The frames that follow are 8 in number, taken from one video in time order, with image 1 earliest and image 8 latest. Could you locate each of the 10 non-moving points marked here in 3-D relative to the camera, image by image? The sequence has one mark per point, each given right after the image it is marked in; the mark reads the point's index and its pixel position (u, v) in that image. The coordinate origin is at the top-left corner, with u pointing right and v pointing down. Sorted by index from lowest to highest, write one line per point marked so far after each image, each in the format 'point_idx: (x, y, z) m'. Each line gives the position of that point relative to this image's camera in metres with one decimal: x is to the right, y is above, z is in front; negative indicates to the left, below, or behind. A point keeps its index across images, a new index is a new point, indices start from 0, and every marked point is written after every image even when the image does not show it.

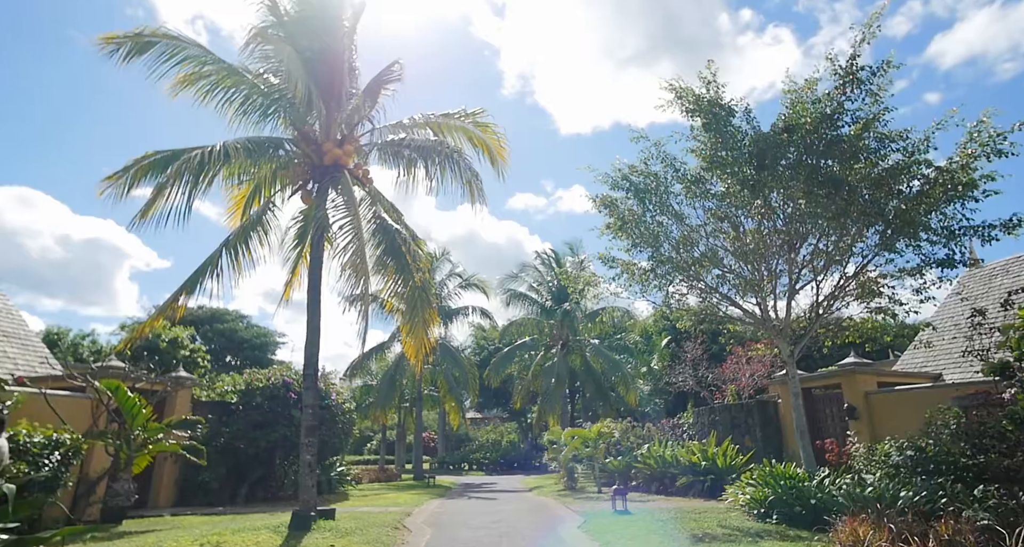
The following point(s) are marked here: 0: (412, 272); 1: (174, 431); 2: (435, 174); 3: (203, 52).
0: (-1.5, 0.0, +10.7) m
1: (-5.3, -2.4, +11.0) m
2: (-1.3, +1.5, +11.2) m
3: (-4.3, +3.0, +9.8) m
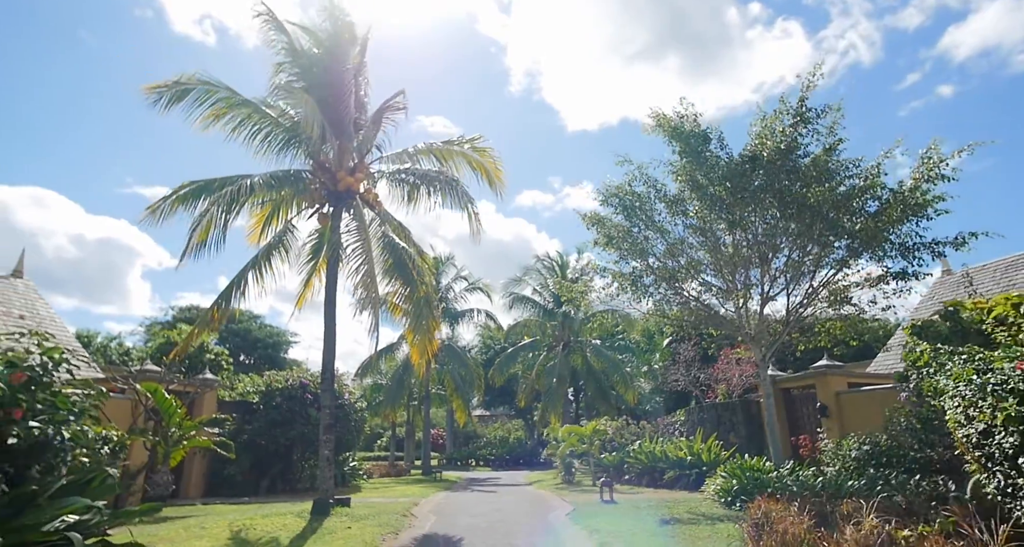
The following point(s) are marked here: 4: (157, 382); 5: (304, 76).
0: (-1.6, -0.2, +12.0) m
1: (-5.4, -2.7, +12.3) m
2: (-1.4, +1.3, +12.4) m
3: (-4.5, +2.8, +11.1) m
4: (-6.3, -1.9, +12.7) m
5: (-3.6, +3.3, +11.8) m
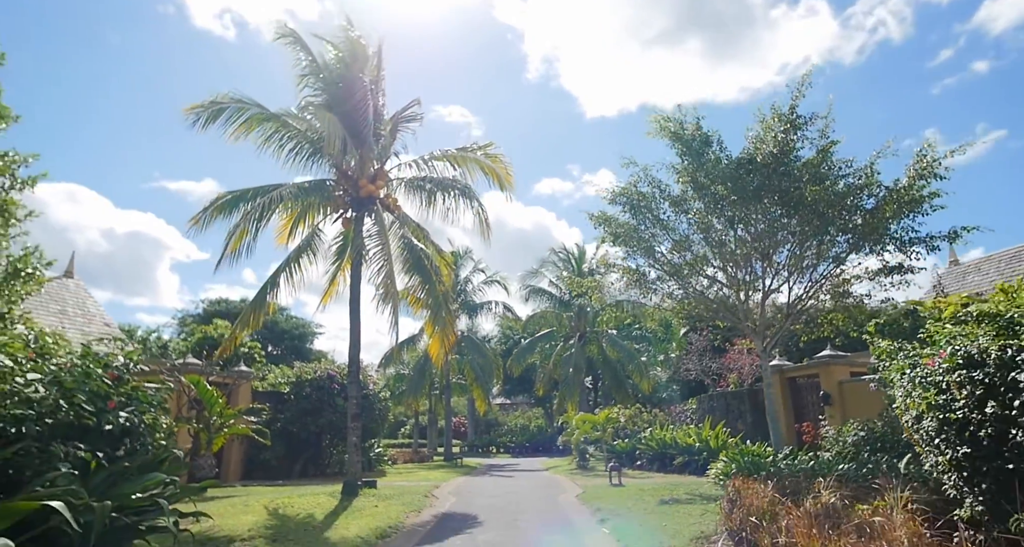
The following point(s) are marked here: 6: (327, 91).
0: (-1.4, -0.2, +12.9) m
1: (-5.1, -2.7, +13.4) m
2: (-1.2, +1.3, +13.3) m
3: (-4.3, +2.8, +12.0) m
4: (-6.1, -2.0, +13.8) m
5: (-3.4, +3.3, +12.8) m
6: (-3.4, +3.3, +12.7) m
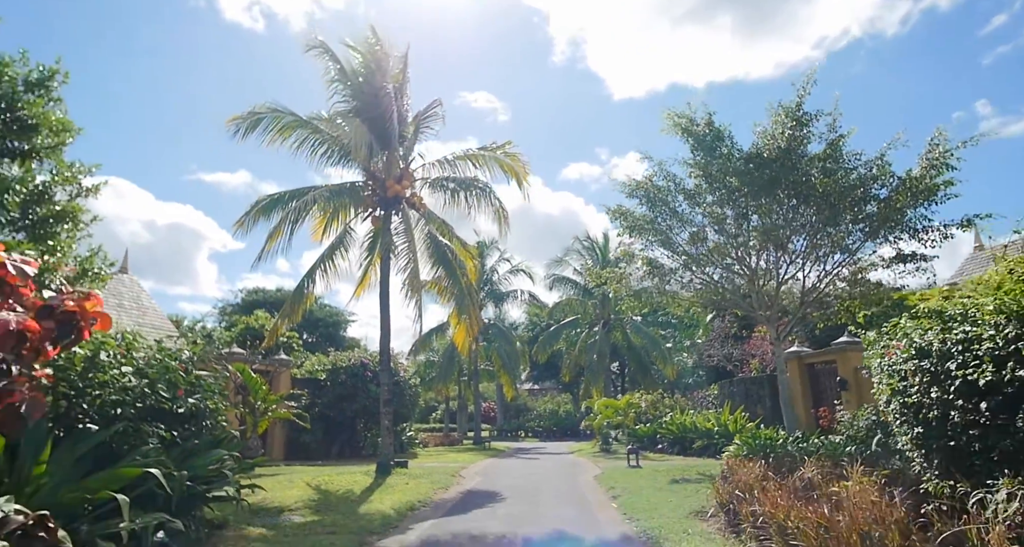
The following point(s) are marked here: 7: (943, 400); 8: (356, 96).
0: (-1.0, -0.1, +13.7) m
1: (-4.7, -2.6, +14.4) m
2: (-0.8, +1.4, +14.1) m
3: (-4.0, +2.8, +12.9) m
4: (-5.6, -1.9, +14.8) m
5: (-3.1, +3.4, +13.6) m
6: (-3.0, +3.4, +13.6) m
7: (+2.9, -0.9, +4.8) m
8: (-3.0, +3.4, +13.5) m
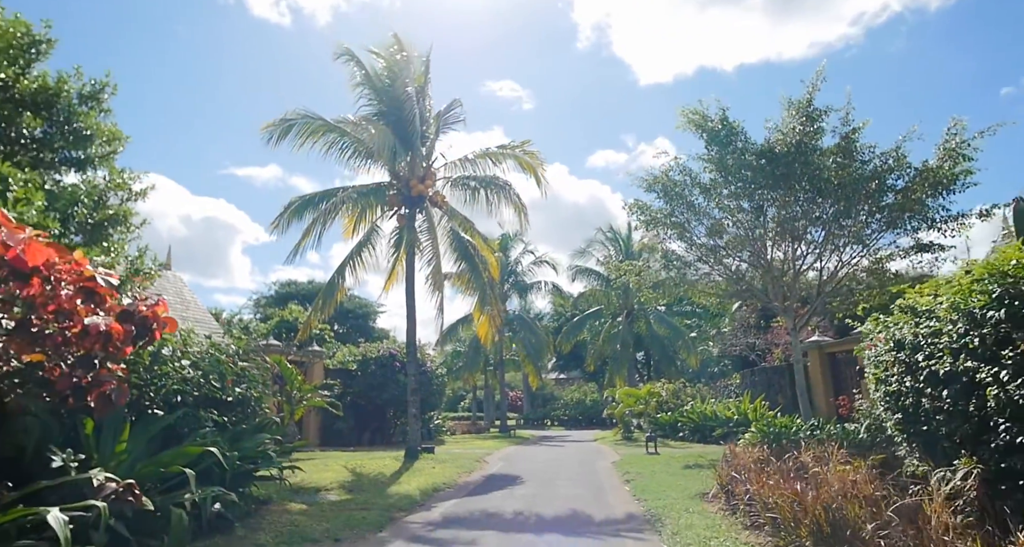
0: (-0.6, 0.0, +14.3) m
1: (-4.2, -2.5, +15.2) m
2: (-0.4, +1.5, +14.7) m
3: (-3.6, +2.9, +13.6) m
4: (-5.1, -1.8, +15.6) m
5: (-2.7, +3.5, +14.2) m
6: (-2.7, +3.5, +14.2) m
7: (+3.0, -0.9, +5.3) m
8: (-2.6, +3.5, +14.2) m
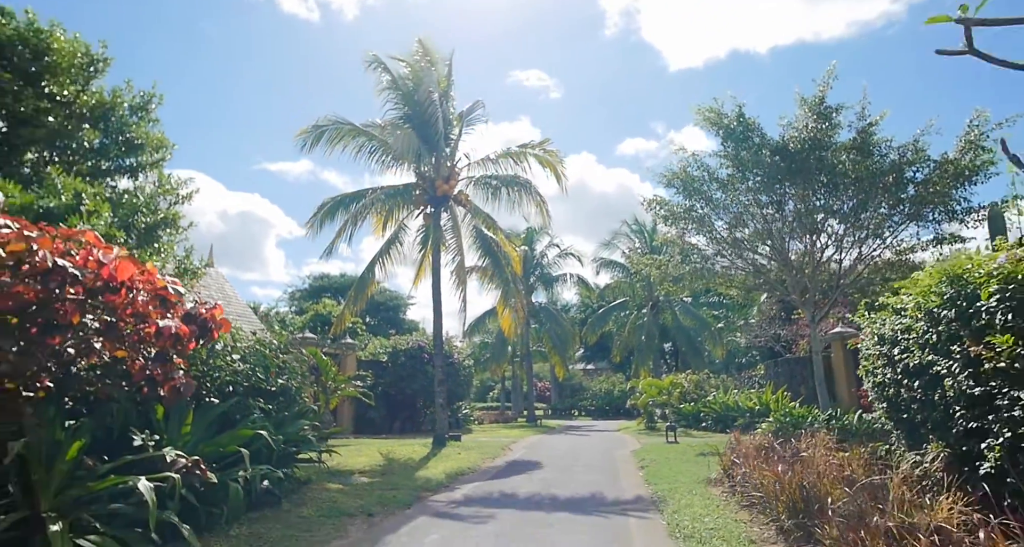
0: (-0.1, +0.1, +14.9) m
1: (-3.7, -2.4, +15.9) m
2: (+0.1, +1.6, +15.2) m
3: (-3.2, +3.0, +14.3) m
4: (-4.6, -1.7, +16.4) m
5: (-2.3, +3.6, +14.9) m
6: (-2.2, +3.5, +14.8) m
7: (+3.1, -0.9, +5.8) m
8: (-2.2, +3.6, +14.8) m
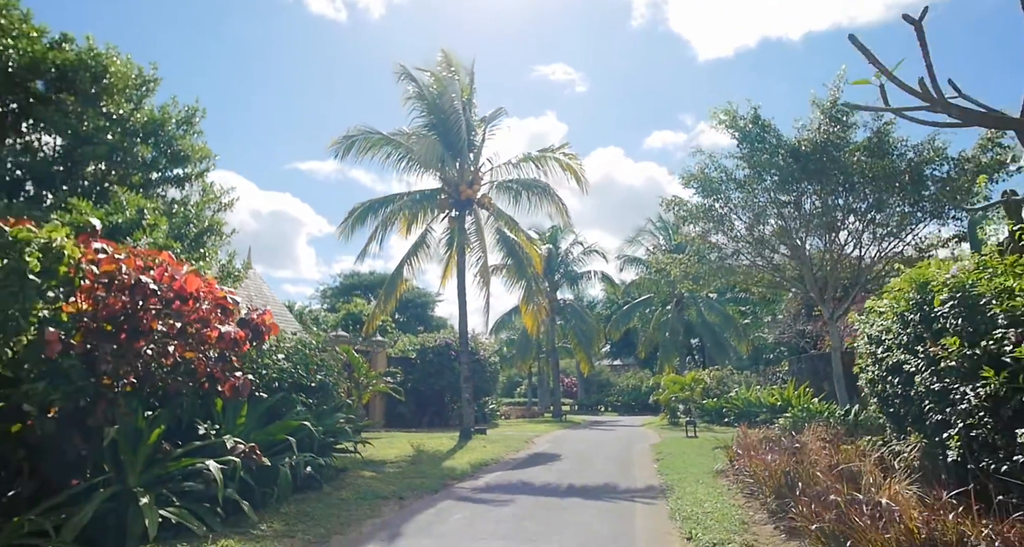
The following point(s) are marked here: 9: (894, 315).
0: (+0.3, +0.1, +15.5) m
1: (-3.1, -2.5, +16.7) m
2: (+0.6, +1.6, +15.8) m
3: (-2.7, +2.9, +15.0) m
4: (-4.0, -1.7, +17.2) m
5: (-1.8, +3.5, +15.5) m
6: (-1.7, +3.5, +15.5) m
7: (+3.3, -0.9, +6.3) m
8: (-1.7, +3.5, +15.5) m
9: (+2.9, -0.3, +5.3) m
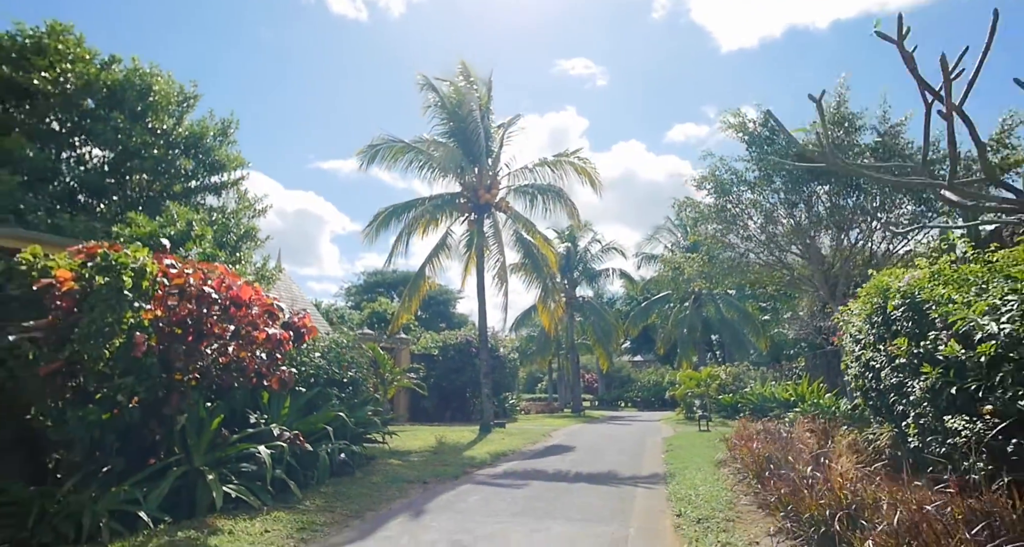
0: (+0.7, +0.1, +16.2) m
1: (-2.7, -2.5, +17.5) m
2: (+1.0, +1.6, +16.5) m
3: (-2.4, +2.9, +15.7) m
4: (-3.6, -1.7, +18.0) m
5: (-1.4, +3.5, +16.2) m
6: (-1.4, +3.5, +16.2) m
7: (+3.4, -1.0, +6.8) m
8: (-1.3, +3.5, +16.2) m
9: (+3.0, -0.4, +5.9) m
